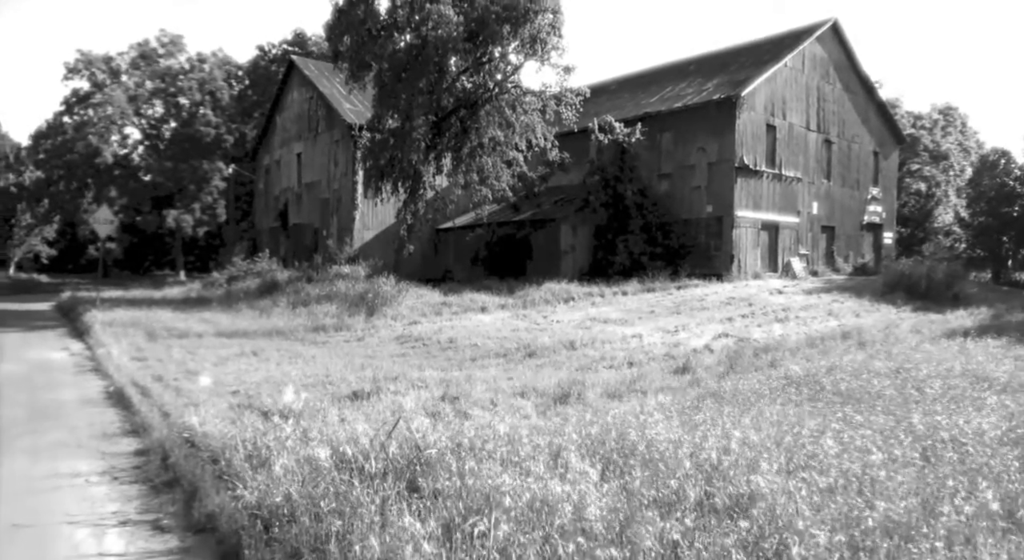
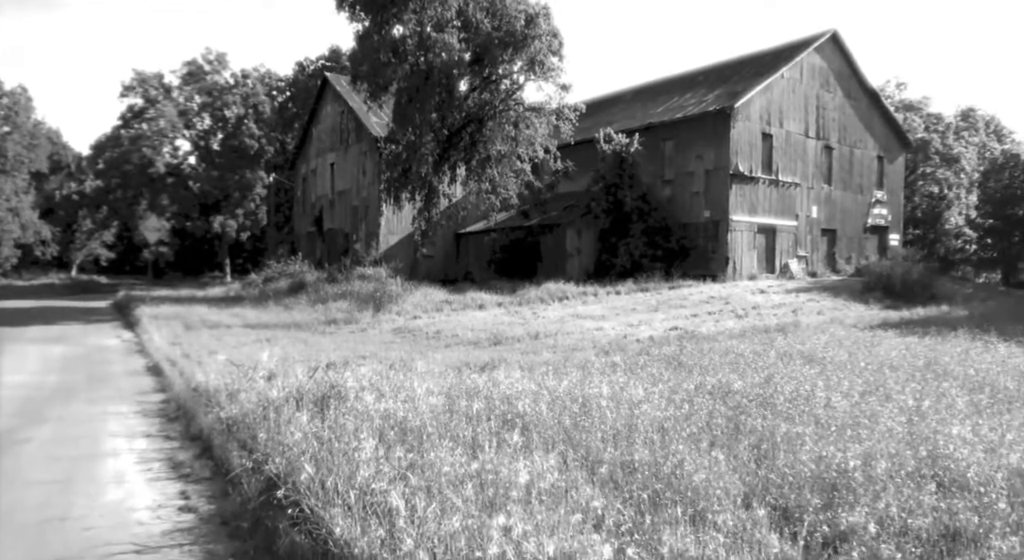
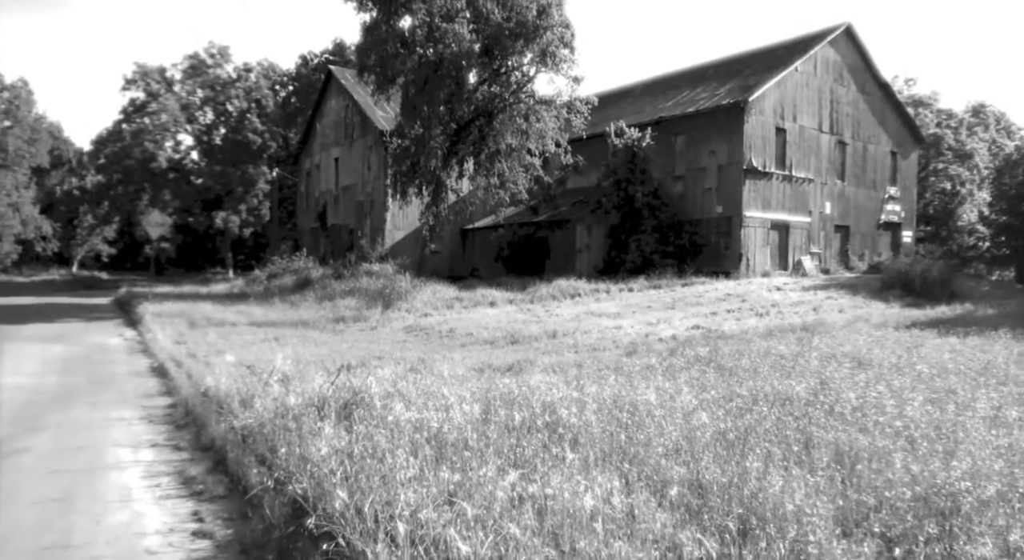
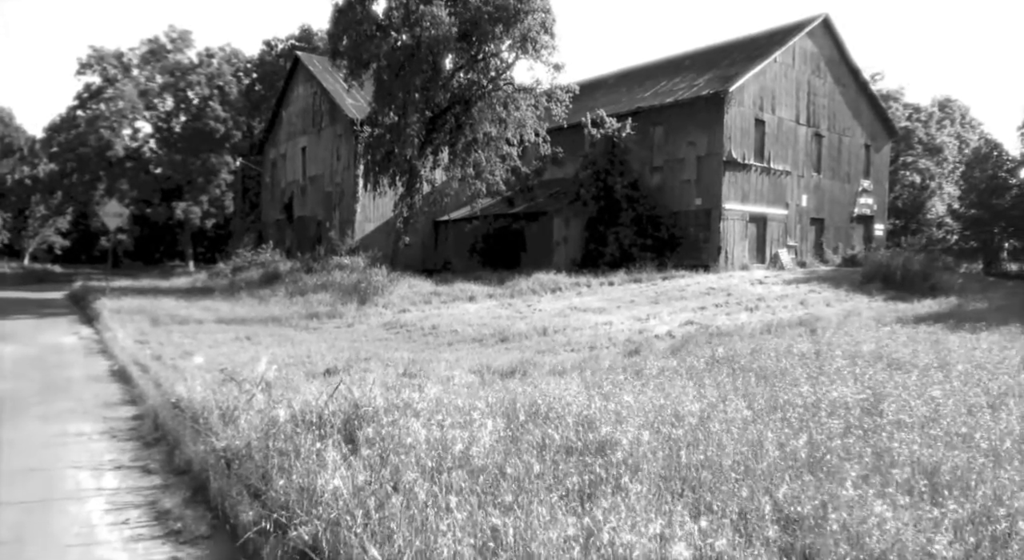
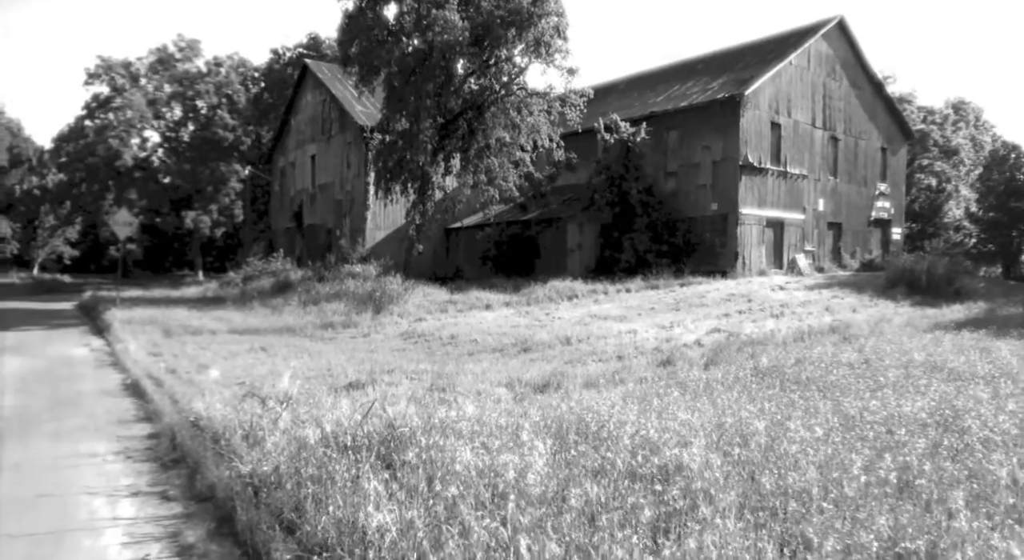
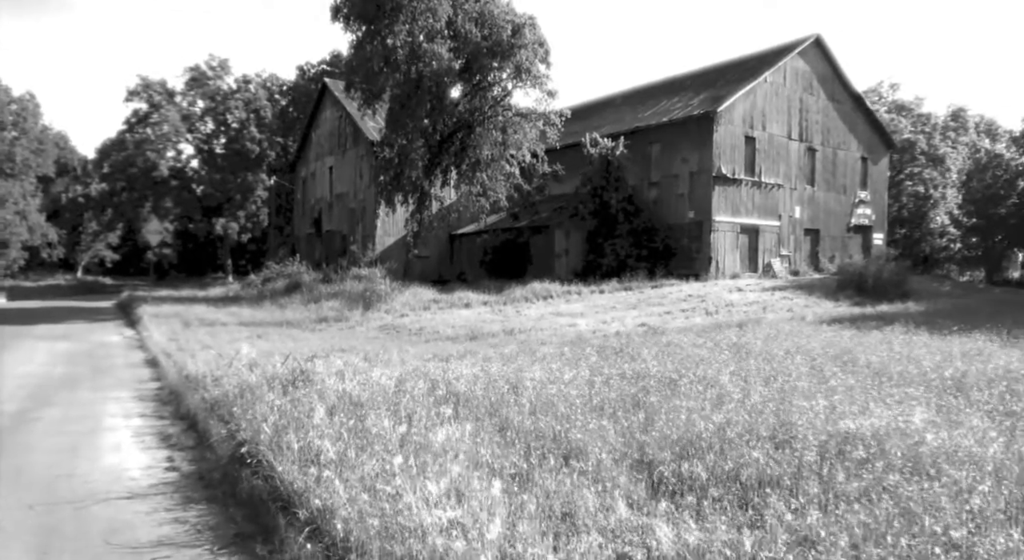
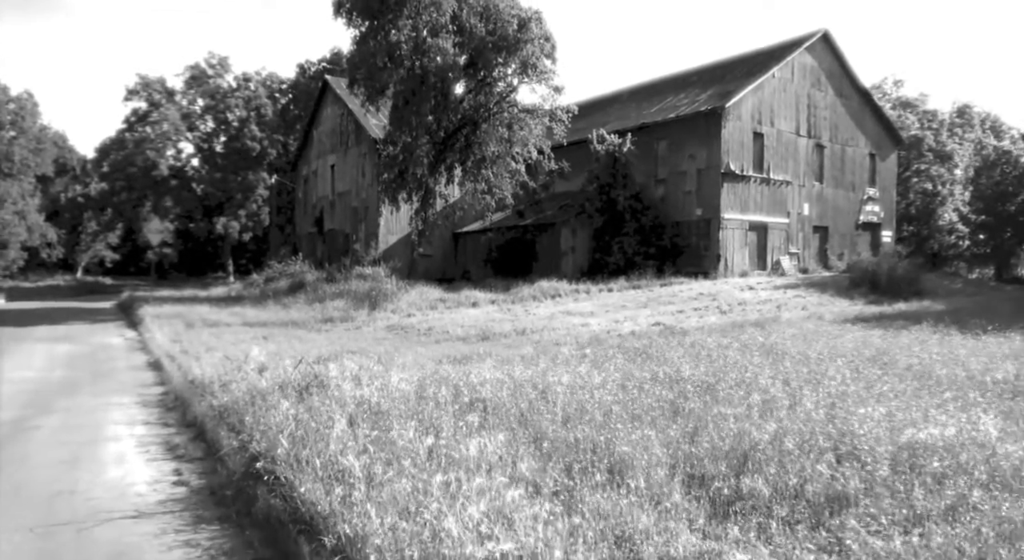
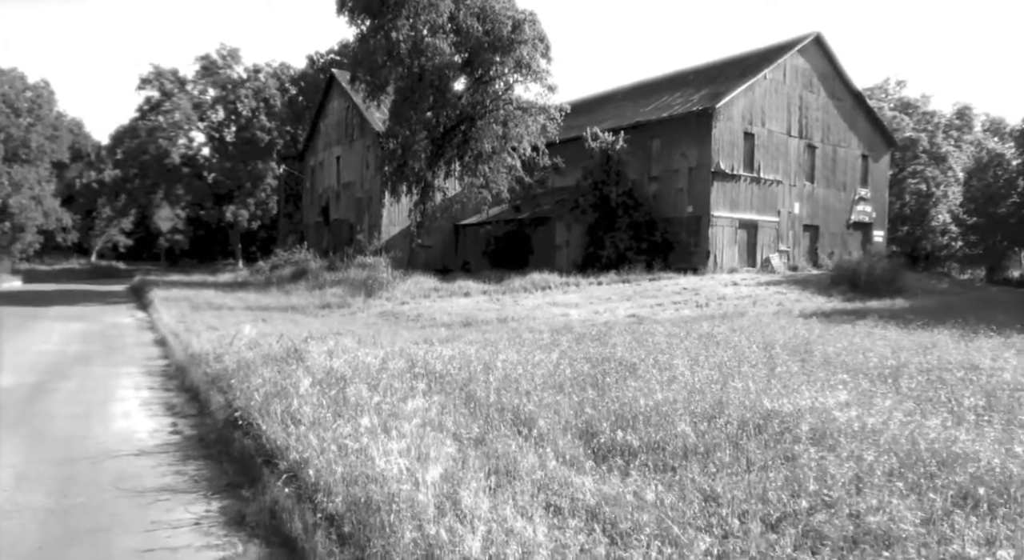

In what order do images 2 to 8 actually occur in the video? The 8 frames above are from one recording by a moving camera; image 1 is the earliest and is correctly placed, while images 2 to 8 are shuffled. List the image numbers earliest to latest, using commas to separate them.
5, 4, 3, 2, 7, 6, 8
